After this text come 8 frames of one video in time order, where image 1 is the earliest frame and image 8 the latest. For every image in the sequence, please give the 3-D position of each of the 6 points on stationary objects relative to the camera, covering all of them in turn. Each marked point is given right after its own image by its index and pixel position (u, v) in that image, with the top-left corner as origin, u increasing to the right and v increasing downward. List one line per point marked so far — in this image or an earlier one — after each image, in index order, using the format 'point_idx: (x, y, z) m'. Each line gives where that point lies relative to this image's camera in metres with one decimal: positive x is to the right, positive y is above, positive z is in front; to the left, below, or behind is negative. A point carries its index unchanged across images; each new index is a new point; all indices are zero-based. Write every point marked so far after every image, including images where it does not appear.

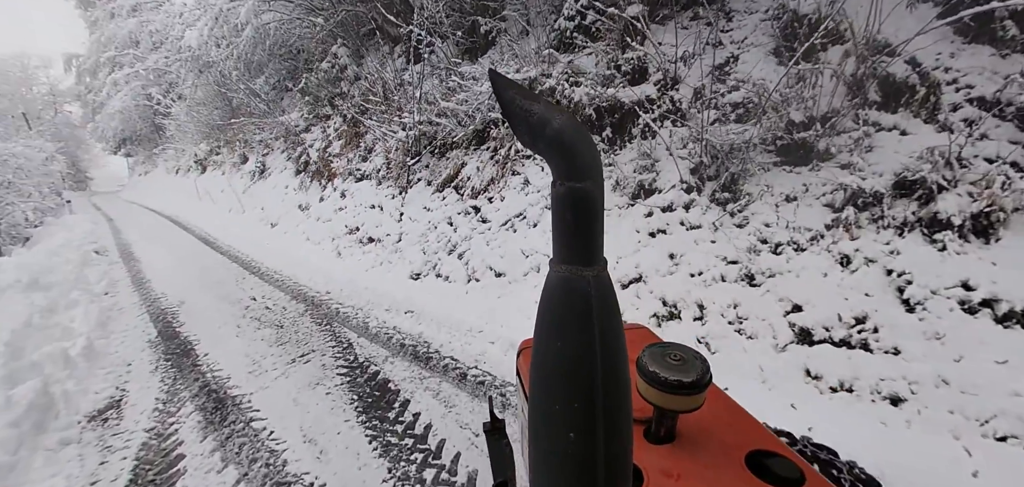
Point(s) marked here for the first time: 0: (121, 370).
0: (-3.4, -1.1, +3.8) m
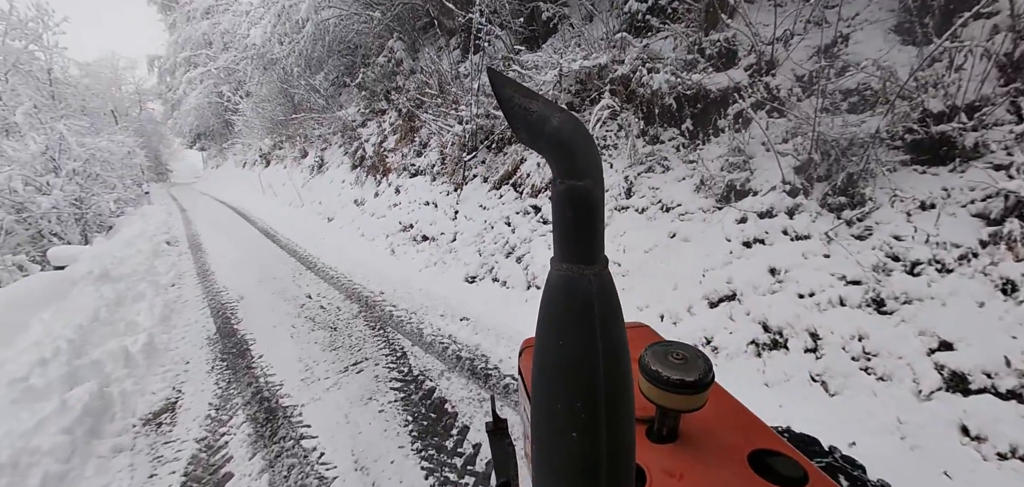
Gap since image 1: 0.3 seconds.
0: (-2.9, -1.1, +3.7) m
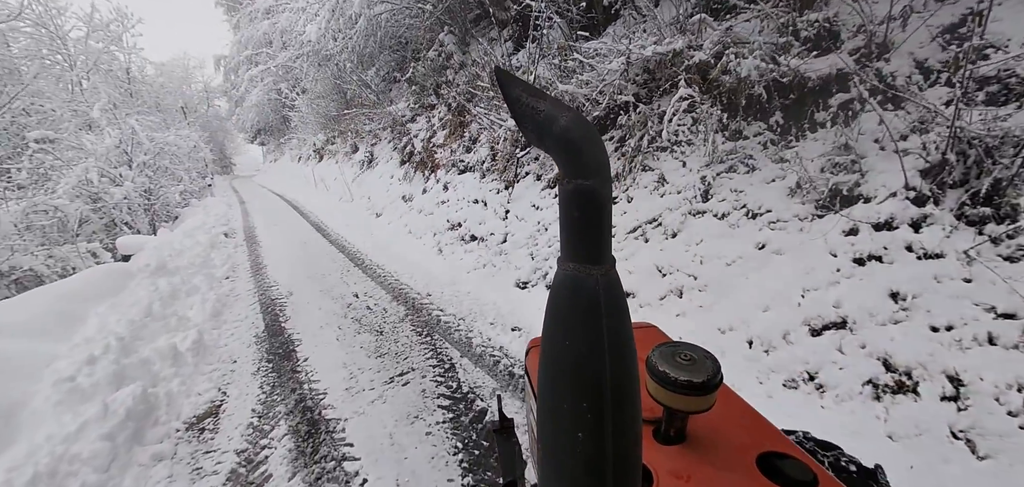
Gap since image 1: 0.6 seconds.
0: (-2.4, -1.1, +3.6) m
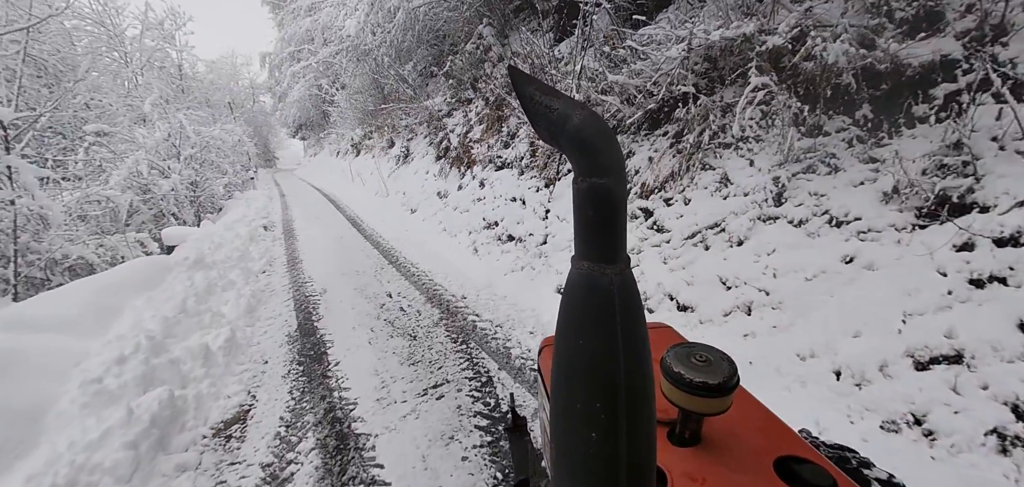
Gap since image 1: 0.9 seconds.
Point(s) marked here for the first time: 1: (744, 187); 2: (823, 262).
0: (-2.1, -1.0, +3.5) m
1: (+2.0, +0.5, +3.5) m
2: (+2.1, -0.1, +2.9) m
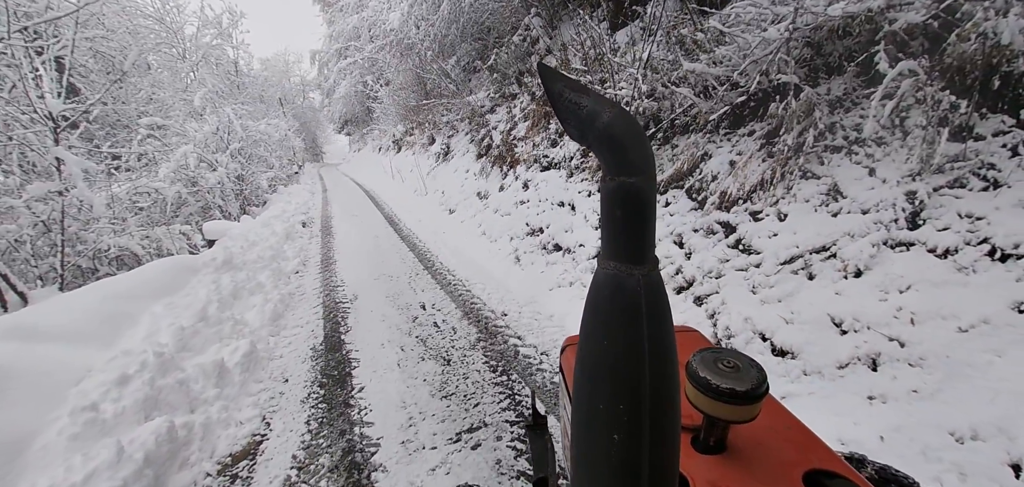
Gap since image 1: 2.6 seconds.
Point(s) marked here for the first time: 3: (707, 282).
0: (-1.7, -1.1, +3.1) m
1: (+2.3, +0.3, +2.8) m
2: (+2.5, -0.3, +2.2) m
3: (+1.5, -0.3, +3.3) m
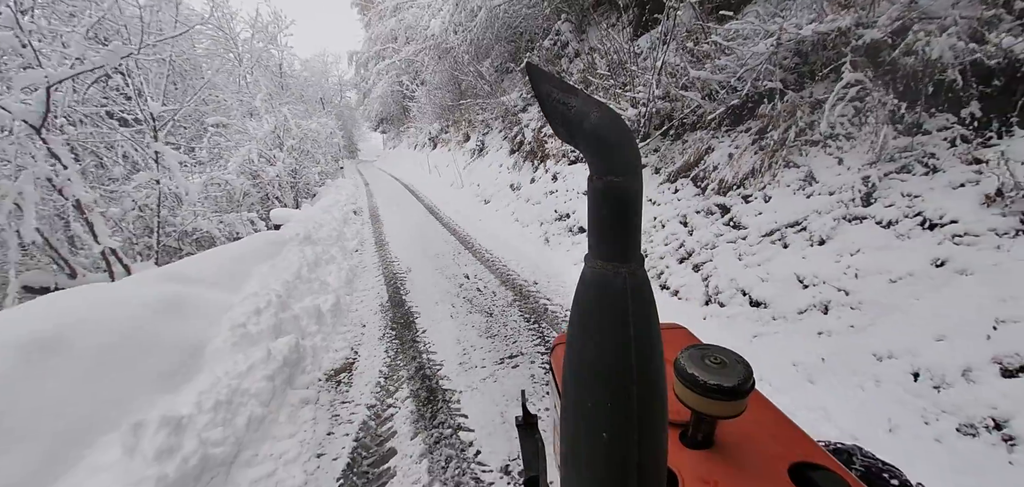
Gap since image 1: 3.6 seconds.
0: (-1.5, -0.8, +4.0) m
1: (+2.6, +0.5, +3.5) m
2: (+2.7, -0.1, +2.8) m
3: (+1.8, -0.1, +4.0) m
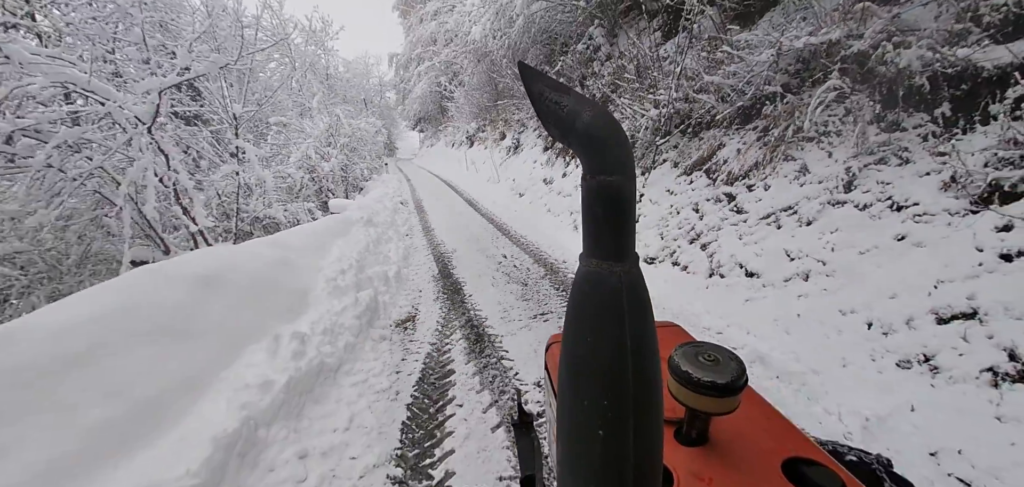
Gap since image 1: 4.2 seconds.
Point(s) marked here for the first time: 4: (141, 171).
0: (-1.1, -0.6, +4.9) m
1: (+2.9, +0.6, +4.1) m
2: (+3.0, 0.0, +3.4) m
3: (+2.2, +0.1, +4.6) m
4: (-5.3, +1.1, +6.2) m
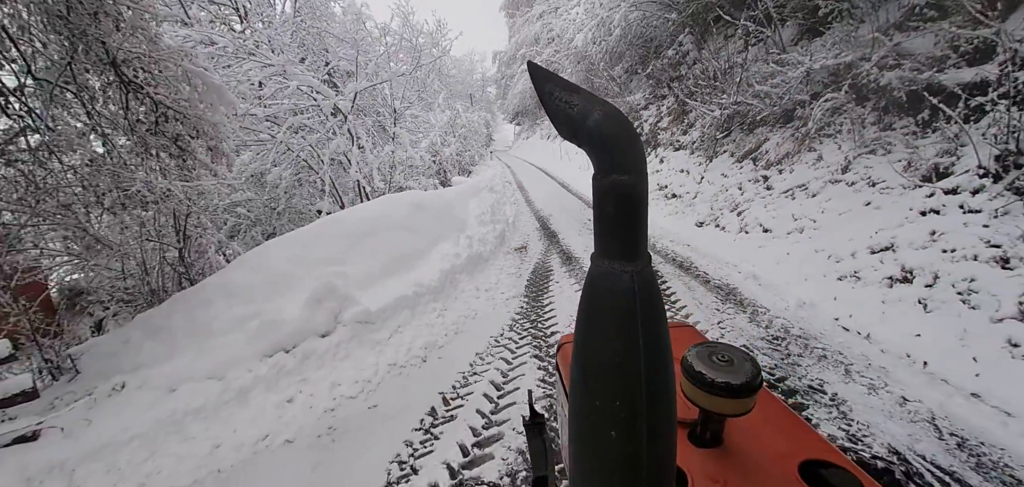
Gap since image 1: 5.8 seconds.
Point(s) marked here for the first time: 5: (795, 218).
0: (+0.3, +0.2, +7.2) m
1: (+4.1, +1.1, +5.6) m
2: (+4.0, +0.4, +4.9) m
3: (+3.5, +0.6, +6.3) m
4: (-3.5, +2.1, +9.2) m
5: (+3.6, +0.4, +5.5) m
